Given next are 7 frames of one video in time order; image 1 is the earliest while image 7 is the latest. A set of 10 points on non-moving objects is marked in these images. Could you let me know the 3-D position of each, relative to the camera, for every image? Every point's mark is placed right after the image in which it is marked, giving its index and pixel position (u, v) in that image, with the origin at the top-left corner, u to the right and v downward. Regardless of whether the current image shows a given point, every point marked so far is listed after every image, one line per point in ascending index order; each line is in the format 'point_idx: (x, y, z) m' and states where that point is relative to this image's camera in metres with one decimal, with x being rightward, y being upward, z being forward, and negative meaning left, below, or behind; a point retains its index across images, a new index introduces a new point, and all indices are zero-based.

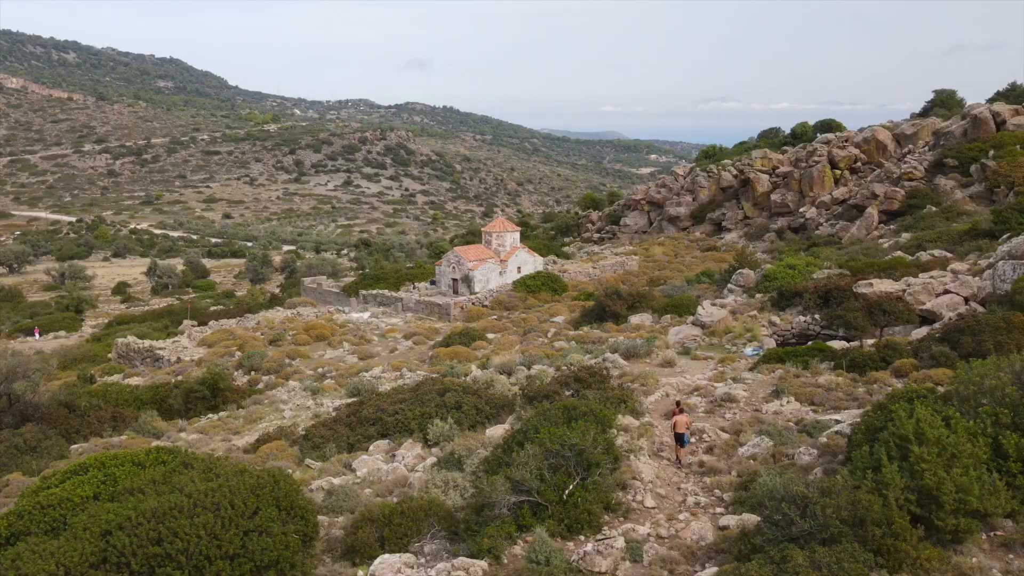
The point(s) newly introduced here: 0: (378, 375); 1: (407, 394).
0: (-2.7, -1.8, +19.9) m
1: (-1.6, -1.6, +15.1) m
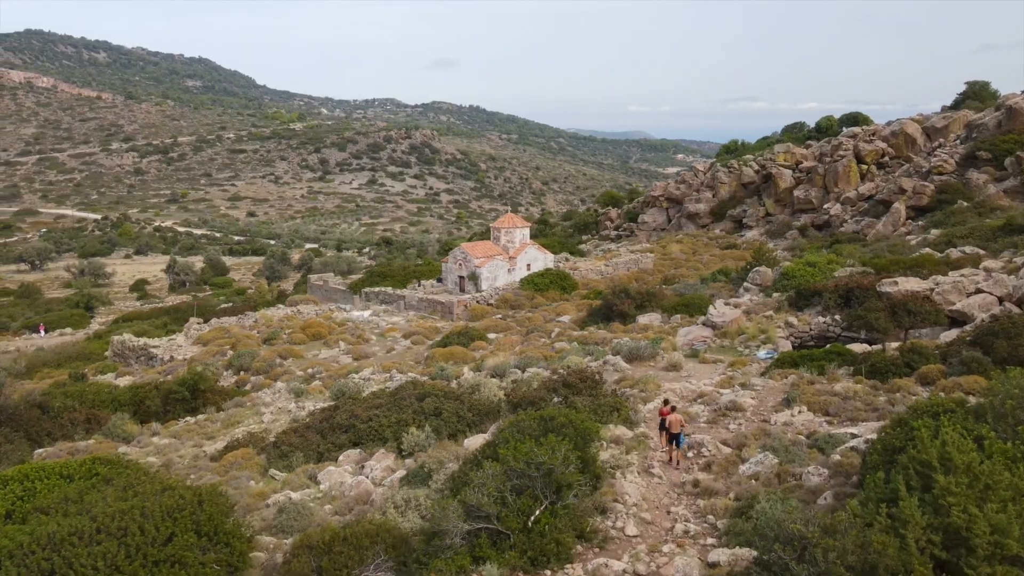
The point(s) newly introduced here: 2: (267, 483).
0: (-2.7, -1.7, +18.8) m
1: (-1.8, -1.6, +13.9) m
2: (-3.0, -2.4, +12.3) m
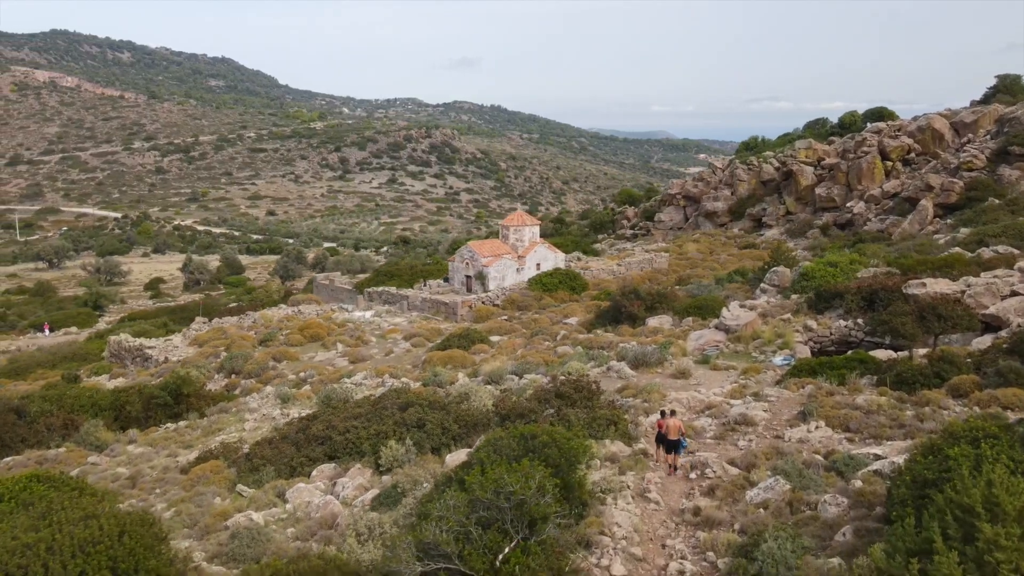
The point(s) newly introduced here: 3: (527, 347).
0: (-2.7, -1.7, +17.8) m
1: (-1.9, -1.6, +12.9) m
2: (-3.2, -2.4, +11.3) m
3: (+0.3, -1.2, +19.1) m
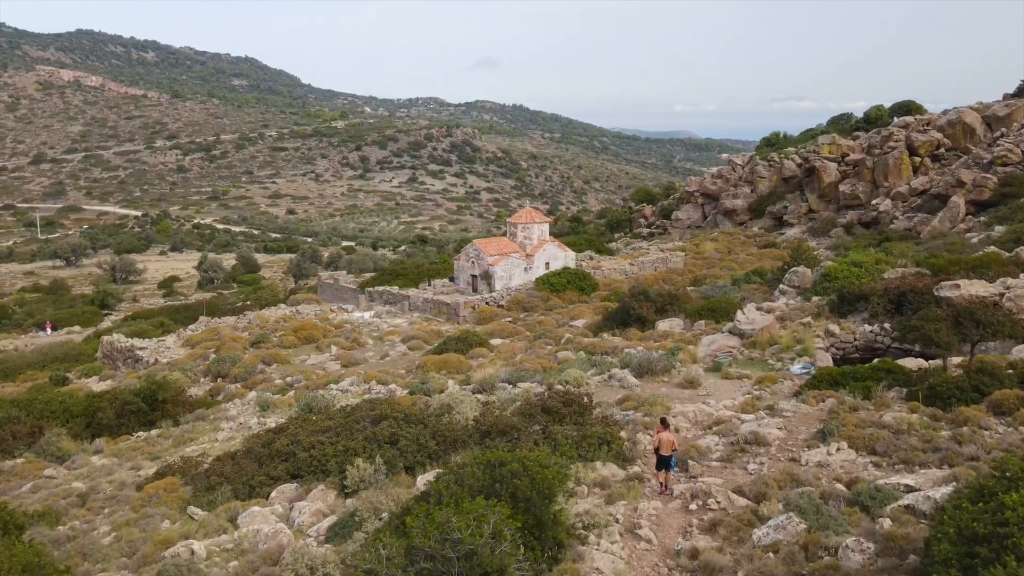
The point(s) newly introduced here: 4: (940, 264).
0: (-2.8, -1.7, +16.6) m
1: (-2.1, -1.6, +11.7) m
2: (-3.4, -2.4, +10.1) m
3: (+0.3, -1.2, +17.9) m
4: (+7.9, +0.5, +18.2) m
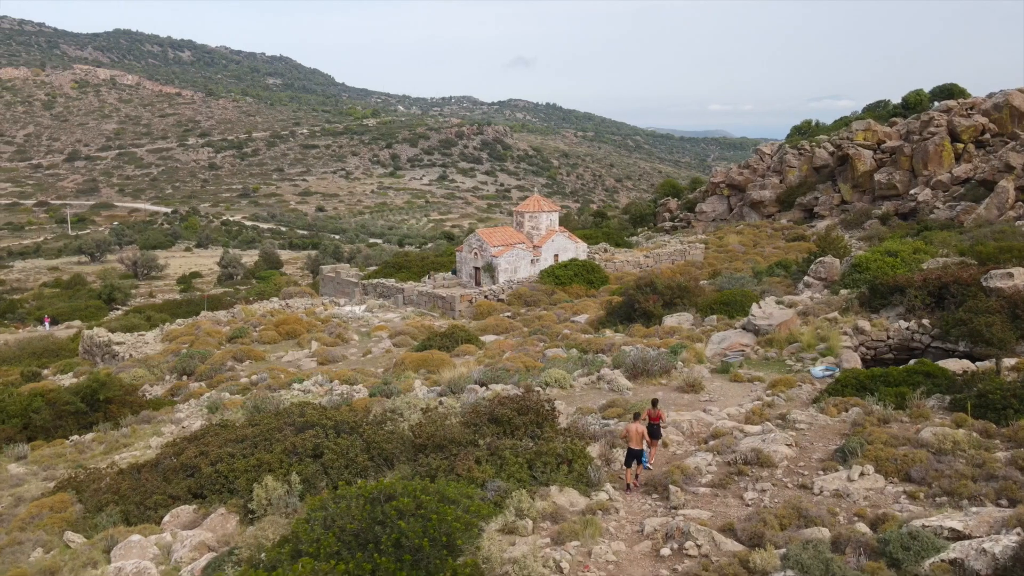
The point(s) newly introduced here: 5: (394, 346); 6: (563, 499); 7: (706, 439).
0: (-3.0, -1.5, +14.8) m
1: (-2.5, -1.4, +9.8) m
2: (-3.9, -2.2, +8.3) m
3: (+0.1, -1.0, +16.0) m
4: (+7.7, +0.6, +16.0) m
5: (-2.3, -1.1, +19.3) m
6: (+0.4, -1.5, +7.0) m
7: (+1.8, -1.4, +9.0) m
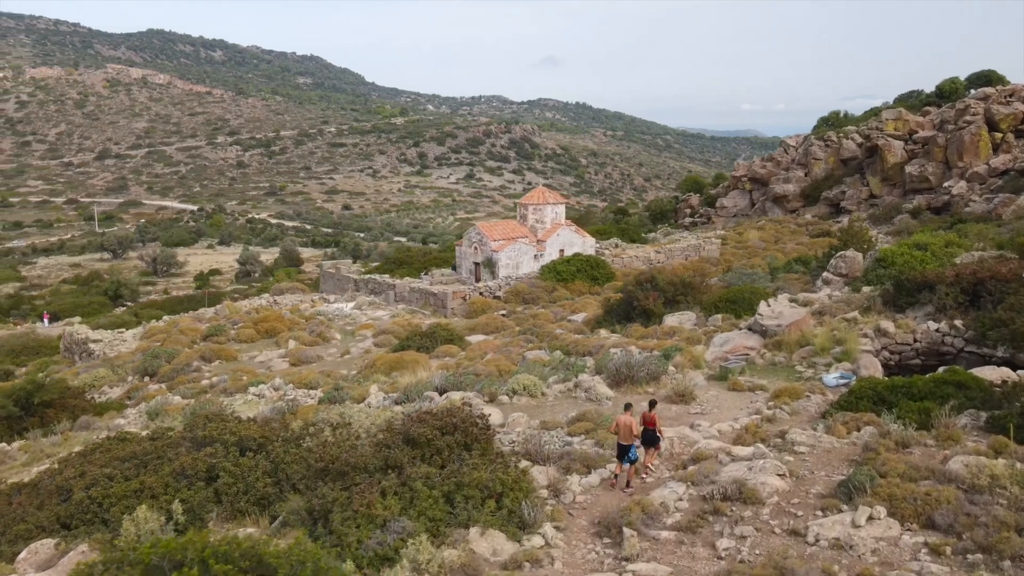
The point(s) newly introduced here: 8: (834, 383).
0: (-3.3, -1.4, +13.3) m
1: (-2.9, -1.3, +8.3) m
2: (-4.4, -2.1, +6.8) m
3: (-0.2, -0.9, +14.4) m
4: (+7.5, +0.6, +14.2) m
5: (-2.5, -1.0, +17.8) m
6: (-0.2, -1.4, +5.5) m
7: (+1.3, -1.3, +7.4) m
8: (+3.3, -1.0, +10.1) m
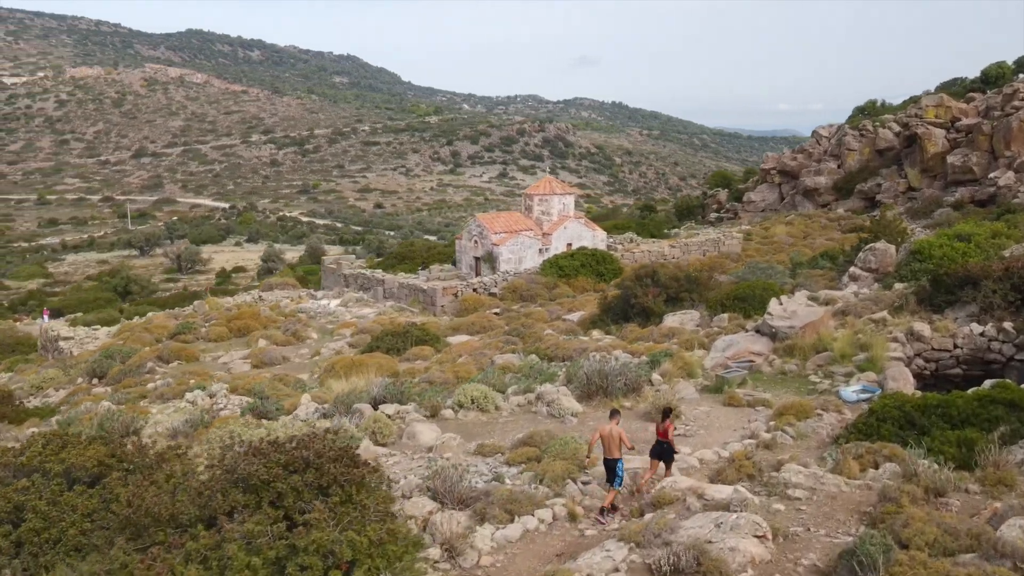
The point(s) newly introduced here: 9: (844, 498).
0: (-3.7, -1.3, +11.6) m
1: (-3.5, -1.2, +6.6) m
2: (-4.9, -2.0, +5.2) m
3: (-0.5, -0.8, +12.6) m
4: (+7.2, +0.6, +12.2) m
5: (-2.7, -1.0, +16.1) m
6: (-0.8, -1.4, +3.7) m
7: (+0.7, -1.2, +5.6) m
8: (+2.8, -0.9, +8.2) m
9: (+1.8, -1.1, +5.3) m
